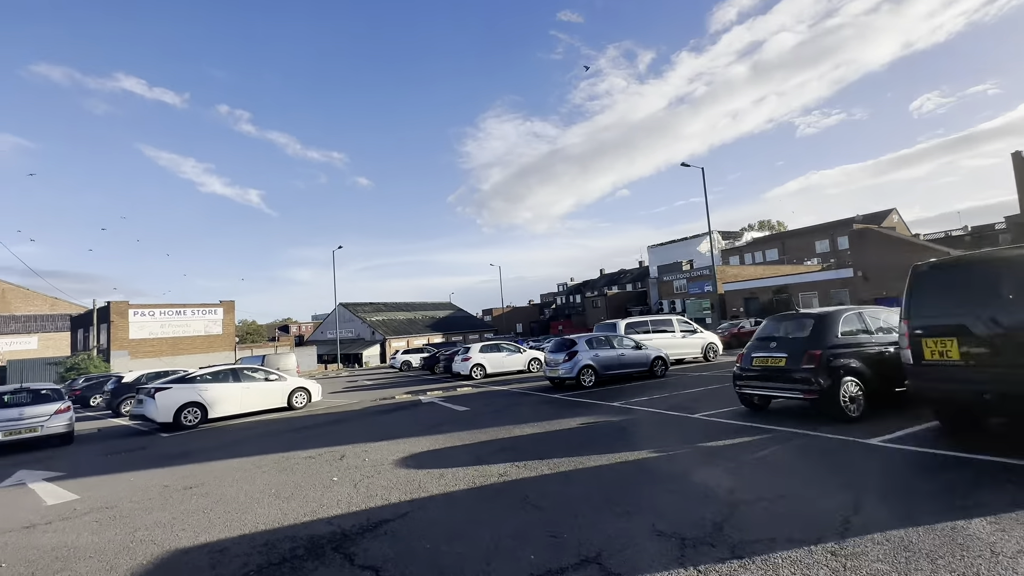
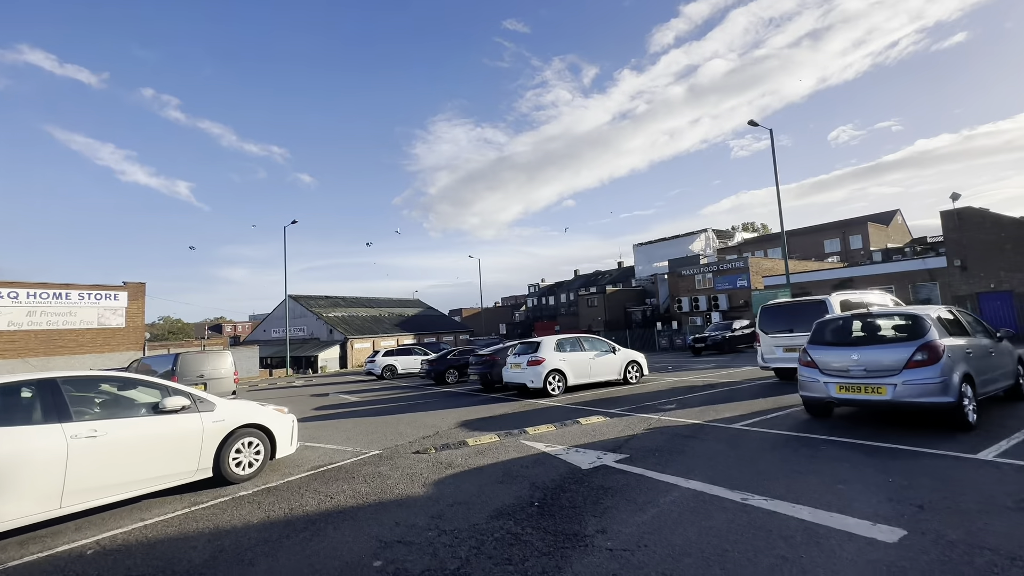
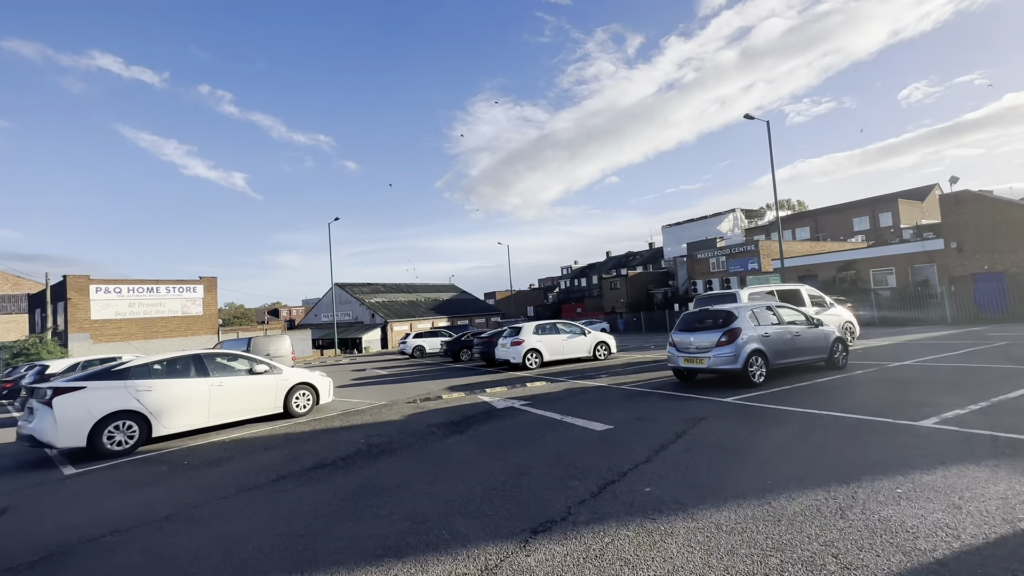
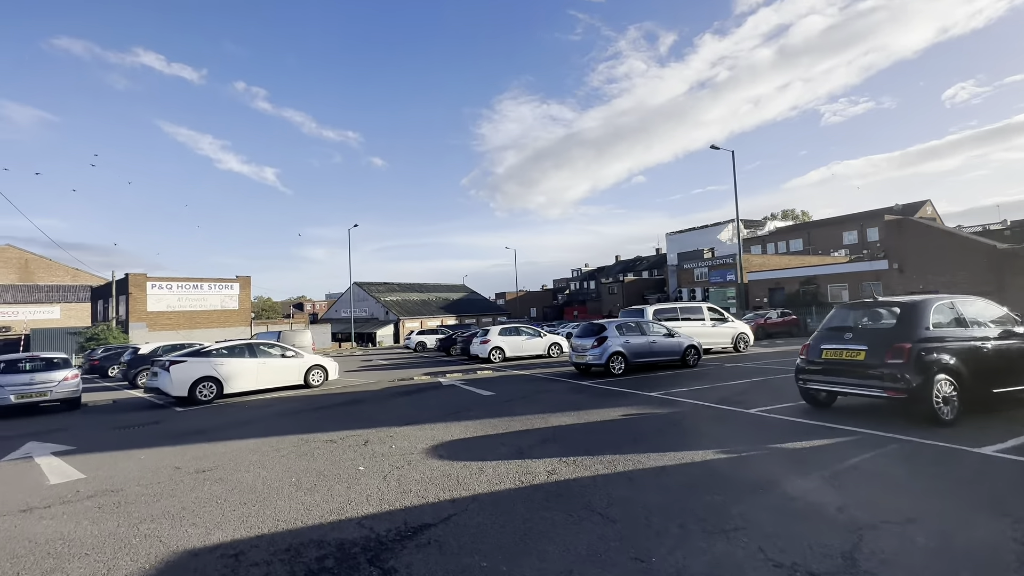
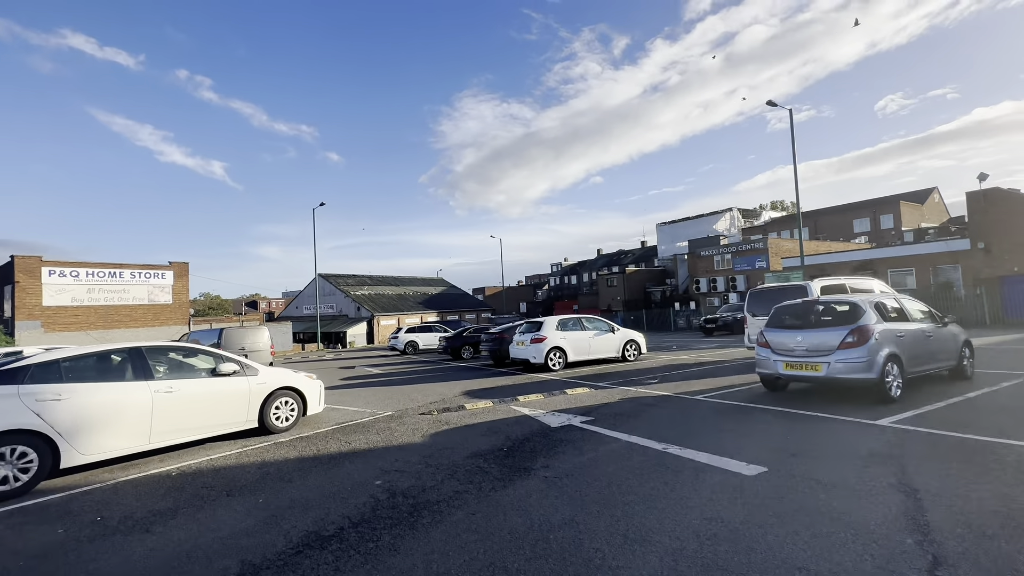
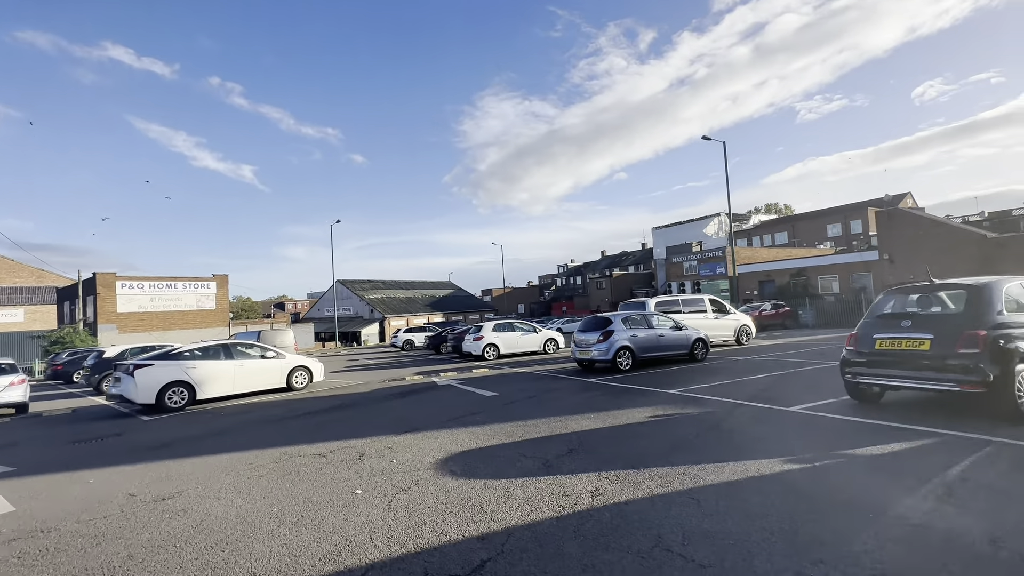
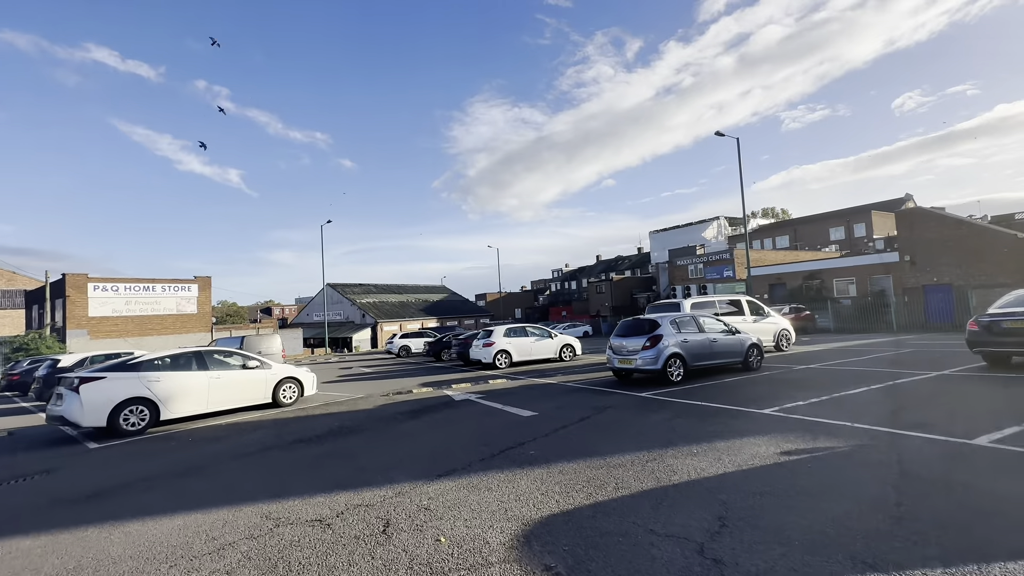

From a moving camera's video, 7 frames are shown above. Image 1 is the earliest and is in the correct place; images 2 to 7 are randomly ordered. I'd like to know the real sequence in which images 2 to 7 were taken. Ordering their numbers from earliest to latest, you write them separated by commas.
4, 6, 7, 3, 5, 2
